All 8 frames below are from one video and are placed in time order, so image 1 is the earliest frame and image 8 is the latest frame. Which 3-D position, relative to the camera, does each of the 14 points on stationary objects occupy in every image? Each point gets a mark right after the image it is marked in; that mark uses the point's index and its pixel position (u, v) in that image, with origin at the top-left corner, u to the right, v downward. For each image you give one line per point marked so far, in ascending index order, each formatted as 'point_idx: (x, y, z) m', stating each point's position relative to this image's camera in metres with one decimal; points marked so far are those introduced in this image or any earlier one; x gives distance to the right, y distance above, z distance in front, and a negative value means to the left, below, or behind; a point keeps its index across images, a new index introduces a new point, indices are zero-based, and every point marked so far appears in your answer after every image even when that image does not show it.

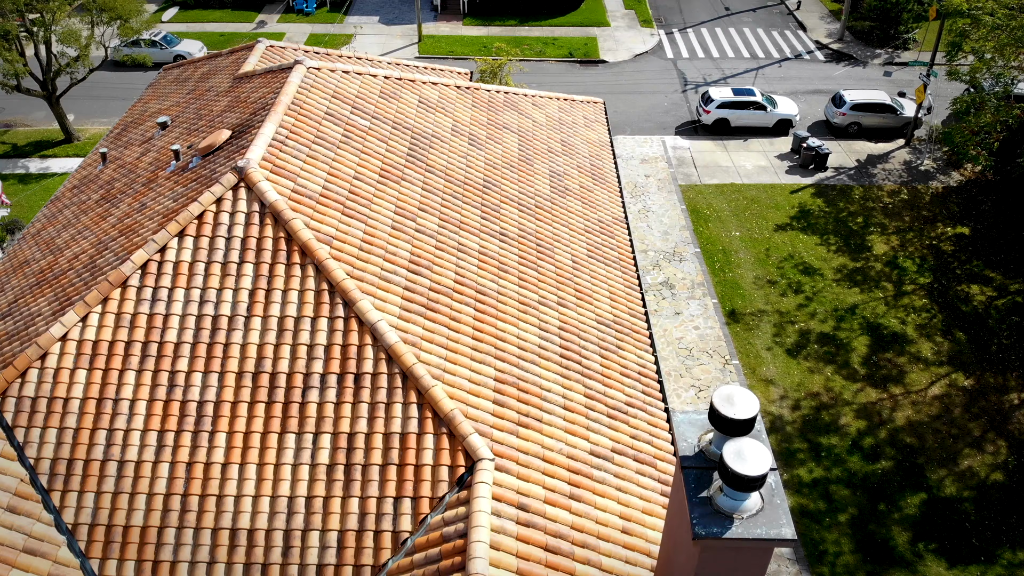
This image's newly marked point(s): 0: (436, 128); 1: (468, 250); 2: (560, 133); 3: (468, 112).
0: (-1.1, +2.3, +12.3) m
1: (-0.5, +0.5, +10.2) m
2: (+0.8, +2.7, +14.9) m
3: (-0.7, +2.8, +13.4) m
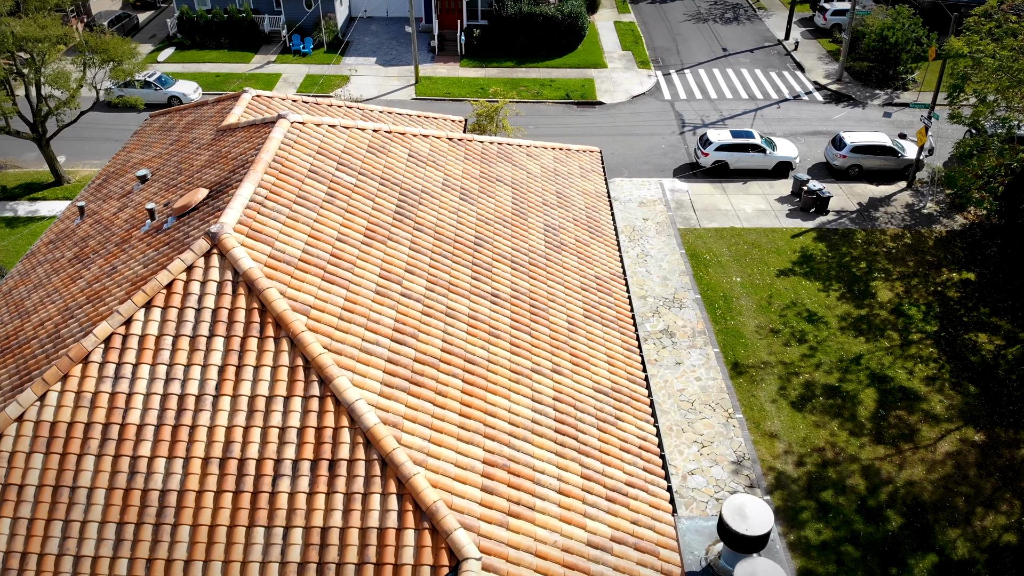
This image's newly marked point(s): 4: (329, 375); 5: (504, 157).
0: (-1.2, +1.5, +11.8) m
1: (-0.6, -0.3, +9.6) m
2: (+0.7, +1.8, +14.4) m
3: (-0.8, +1.9, +12.9) m
4: (-1.6, -0.8, +7.7) m
5: (-0.1, +2.2, +14.2) m
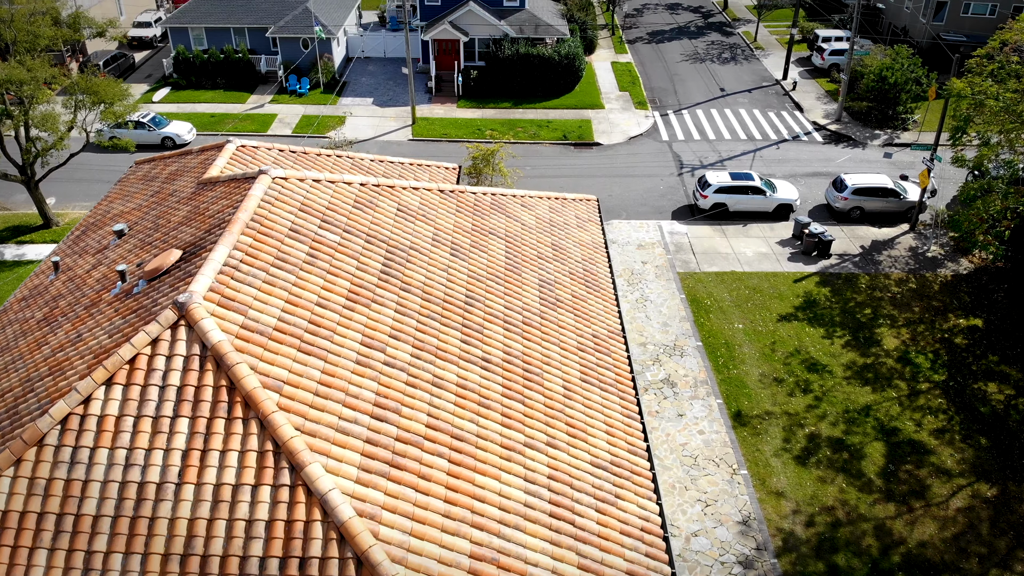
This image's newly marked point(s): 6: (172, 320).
0: (-1.3, +0.7, +11.3) m
1: (-0.7, -1.0, +9.0) m
2: (+0.6, +0.9, +13.9) m
3: (-0.9, +1.0, +12.4) m
4: (-1.7, -1.4, +7.1) m
5: (-0.2, +1.3, +13.6) m
6: (-3.1, -0.3, +7.8) m
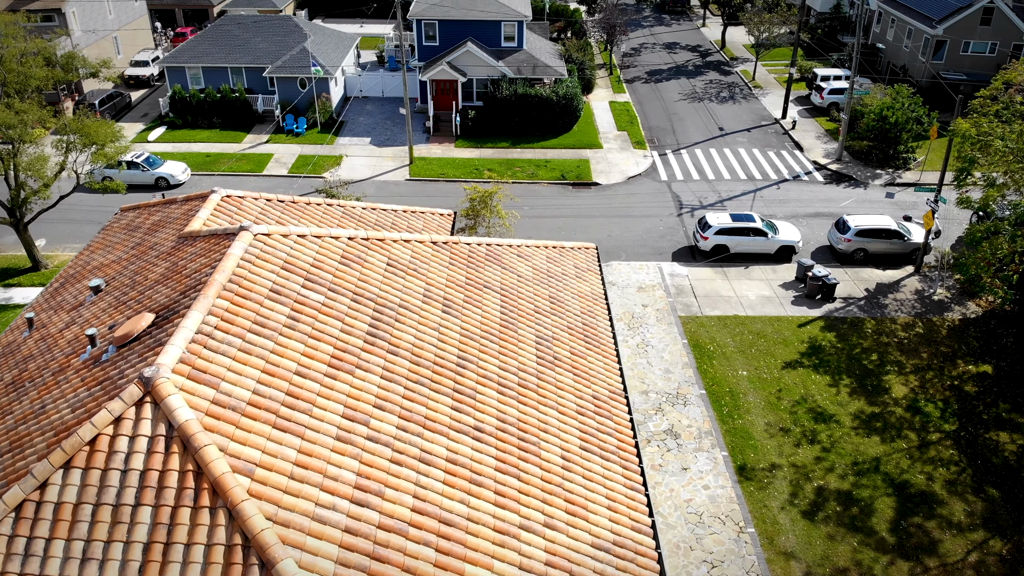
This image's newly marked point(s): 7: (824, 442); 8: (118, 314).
0: (-1.3, -0.1, +10.7) m
1: (-0.8, -1.7, +8.4) m
2: (+0.6, 0.0, +13.3) m
3: (-0.9, +0.2, +11.9) m
4: (-1.8, -2.0, +6.4) m
5: (-0.3, +0.4, +13.1) m
6: (-3.1, -0.9, +7.2) m
7: (+7.1, -3.5, +19.5) m
8: (-4.5, -0.3, +9.8) m
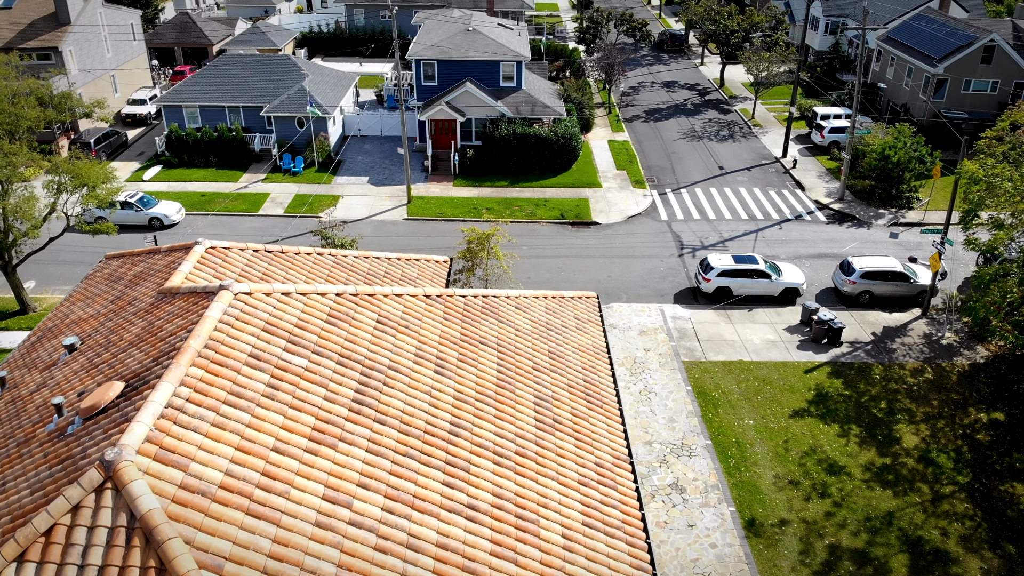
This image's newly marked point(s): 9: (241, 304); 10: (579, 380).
0: (-1.4, -0.8, +10.1) m
1: (-0.8, -2.3, +7.7) m
2: (+0.5, -0.8, +12.7) m
3: (-1.0, -0.5, +11.3) m
4: (-1.8, -2.6, +5.7) m
5: (-0.3, -0.4, +12.5) m
6: (-3.2, -1.5, +6.6) m
7: (+7.1, -4.6, +18.8) m
8: (-4.5, -1.0, +9.2) m
9: (-2.9, -0.2, +9.2) m
10: (+0.9, -1.3, +12.1) m
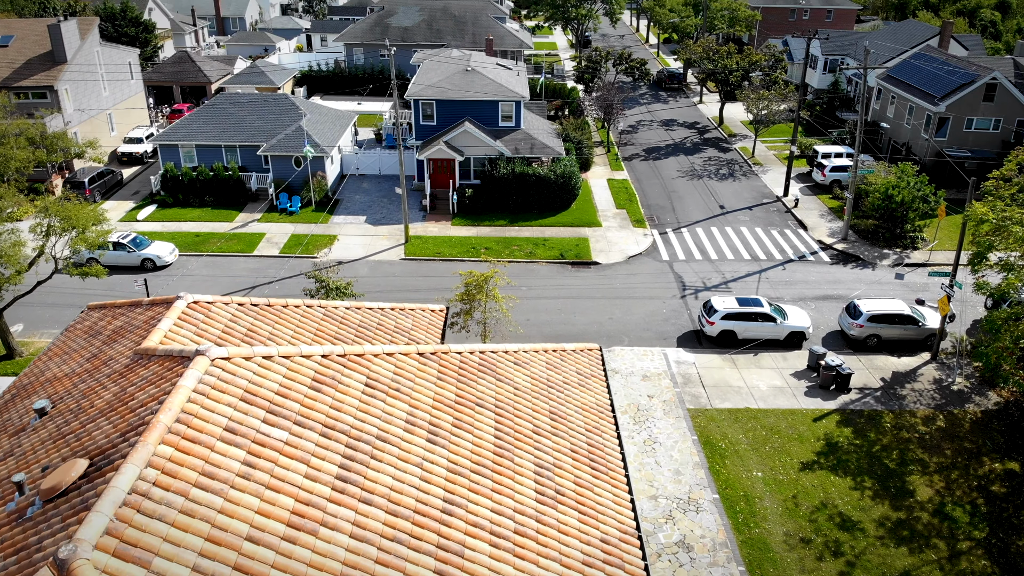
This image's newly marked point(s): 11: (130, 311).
0: (-1.4, -1.5, +9.4) m
1: (-0.8, -2.9, +7.0) m
2: (+0.5, -1.6, +12.1) m
3: (-1.0, -1.3, +10.6) m
4: (-1.8, -3.1, +5.0) m
5: (-0.3, -1.2, +11.9) m
6: (-3.2, -2.0, +5.9) m
7: (+7.1, -5.6, +18.0) m
8: (-4.6, -1.6, +8.5) m
9: (-2.9, -0.8, +8.6) m
10: (+0.9, -2.1, +11.4) m
11: (-5.7, -0.4, +12.8) m
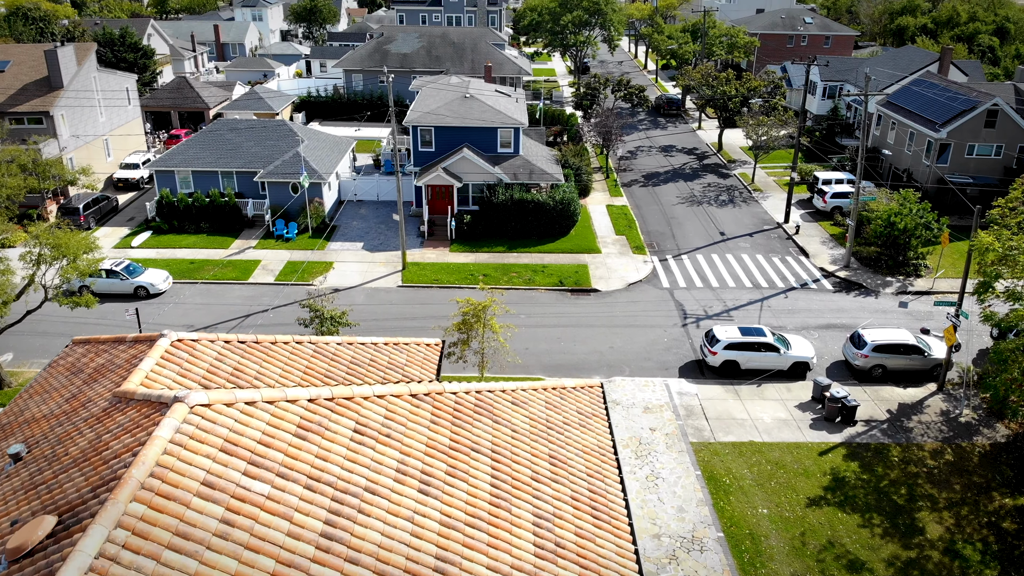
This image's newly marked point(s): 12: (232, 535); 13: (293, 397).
0: (-1.4, -1.9, +8.9) m
1: (-0.8, -3.2, +6.4) m
2: (+0.5, -2.1, +11.6) m
3: (-1.0, -1.7, +10.1) m
4: (-1.8, -3.4, +4.4) m
5: (-0.4, -1.7, +11.4) m
6: (-3.2, -2.4, +5.3) m
7: (+7.0, -6.2, +17.4) m
8: (-4.6, -2.0, +8.0) m
9: (-3.0, -1.2, +8.1) m
10: (+0.9, -2.6, +10.9) m
11: (-5.7, -0.9, +12.3) m
12: (-2.3, -2.0, +7.1) m
13: (-2.3, -1.2, +9.2) m
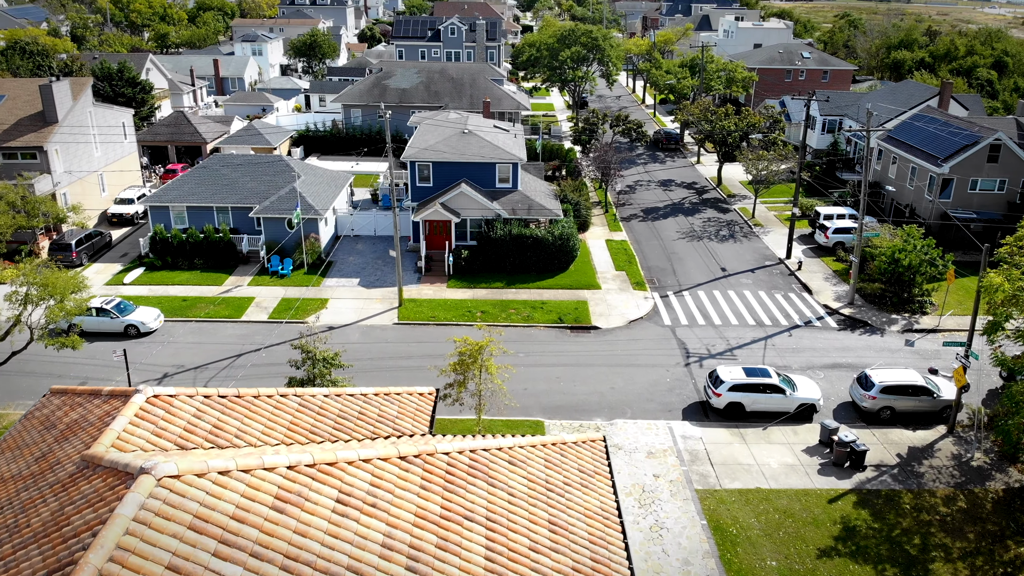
0: (-1.4, -2.5, +8.2) m
1: (-0.8, -3.7, +5.7) m
2: (+0.5, -2.7, +10.9) m
3: (-1.0, -2.3, +9.4) m
4: (-1.9, -3.8, +3.7) m
5: (-0.4, -2.3, +10.7) m
6: (-3.2, -2.8, +4.6) m
7: (+7.0, -7.1, +16.5) m
8: (-4.6, -2.6, +7.3) m
9: (-3.0, -1.8, +7.4) m
10: (+0.9, -3.2, +10.2) m
11: (-5.8, -1.6, +11.7) m
12: (-2.3, -2.5, +6.5) m
13: (-2.4, -1.7, +8.5) m
